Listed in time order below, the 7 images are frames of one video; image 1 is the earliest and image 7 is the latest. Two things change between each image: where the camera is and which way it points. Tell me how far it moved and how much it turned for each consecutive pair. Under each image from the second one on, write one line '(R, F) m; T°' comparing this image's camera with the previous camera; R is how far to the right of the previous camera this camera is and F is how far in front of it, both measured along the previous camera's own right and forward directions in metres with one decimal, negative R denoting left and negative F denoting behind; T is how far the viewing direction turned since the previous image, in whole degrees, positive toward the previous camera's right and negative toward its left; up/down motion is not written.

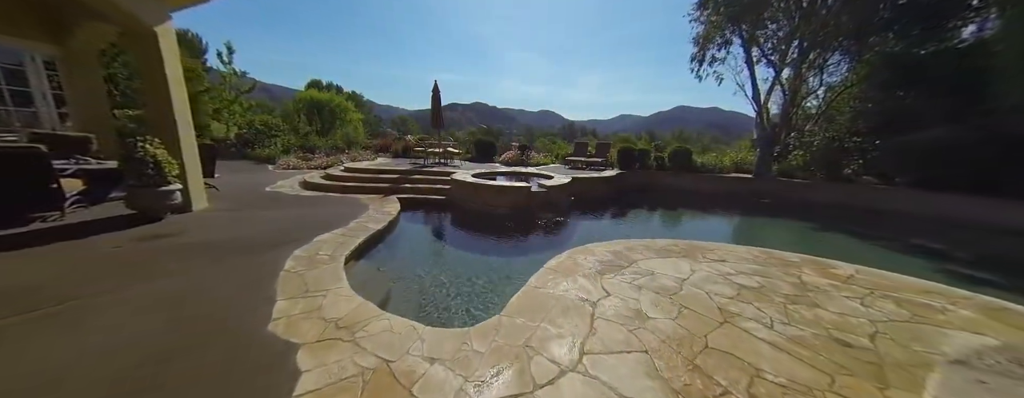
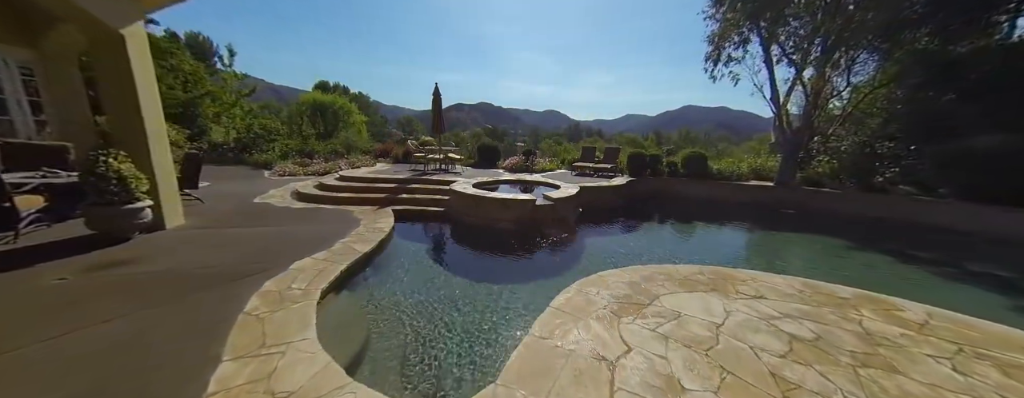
(0.0, +0.4) m; -1°
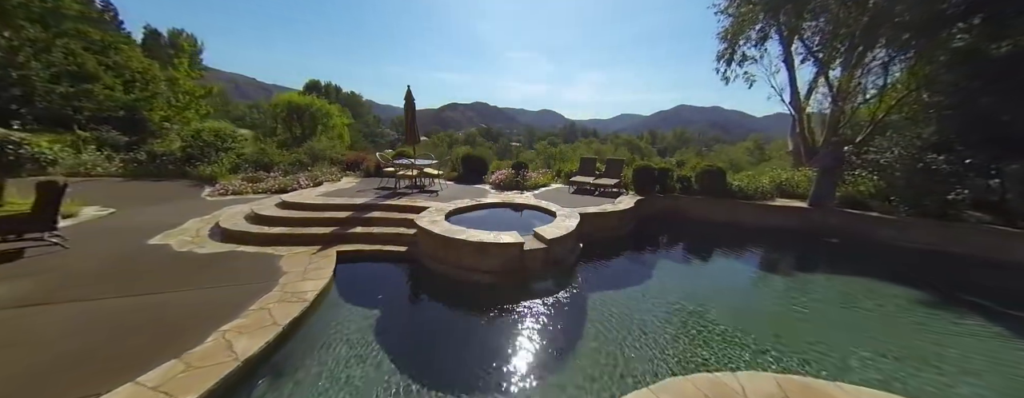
(+0.2, +1.3) m; +1°
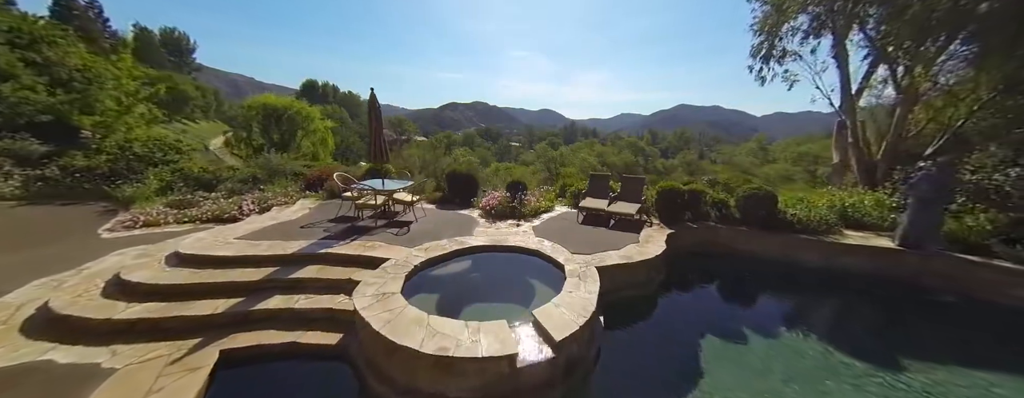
(+0.1, +1.6) m; 0°
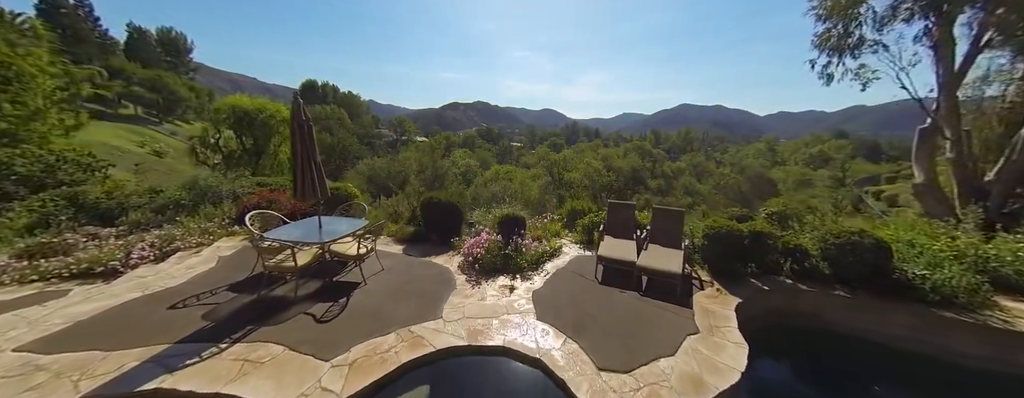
(+0.2, +1.9) m; 0°
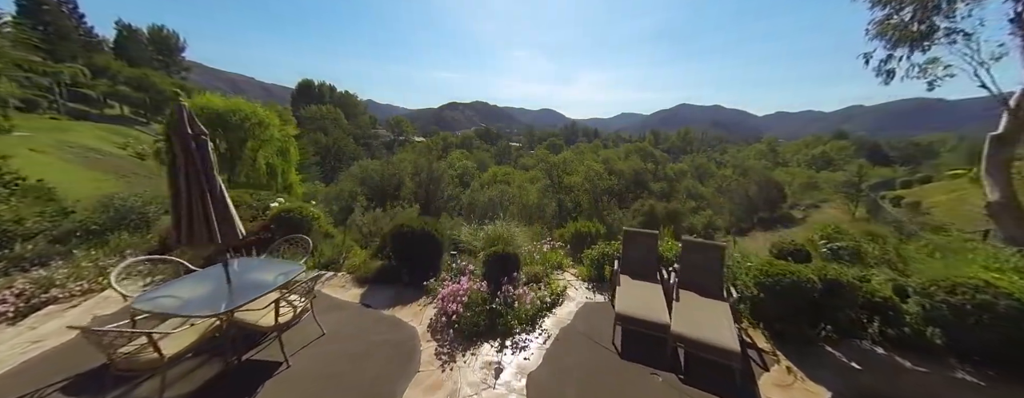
(+0.1, +1.2) m; 0°
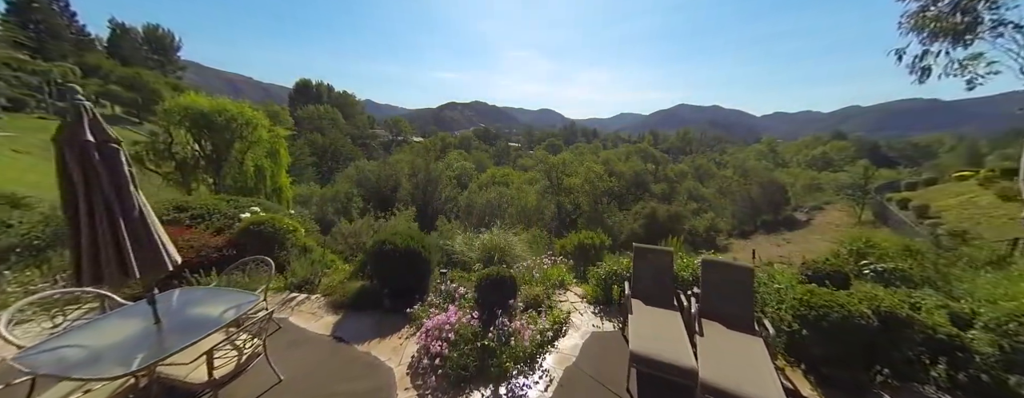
(0.0, +0.6) m; 0°
